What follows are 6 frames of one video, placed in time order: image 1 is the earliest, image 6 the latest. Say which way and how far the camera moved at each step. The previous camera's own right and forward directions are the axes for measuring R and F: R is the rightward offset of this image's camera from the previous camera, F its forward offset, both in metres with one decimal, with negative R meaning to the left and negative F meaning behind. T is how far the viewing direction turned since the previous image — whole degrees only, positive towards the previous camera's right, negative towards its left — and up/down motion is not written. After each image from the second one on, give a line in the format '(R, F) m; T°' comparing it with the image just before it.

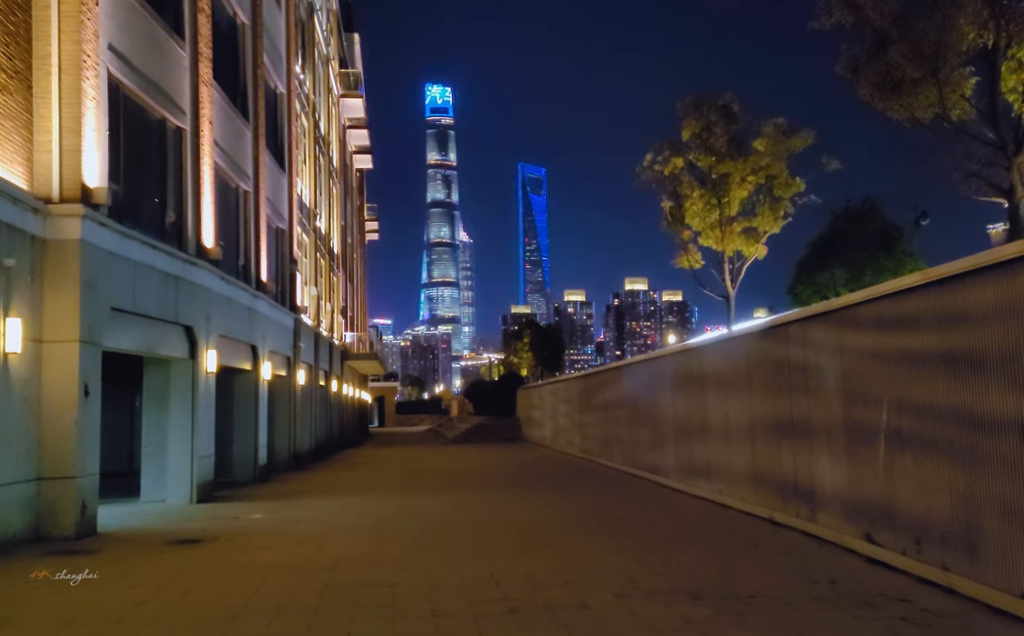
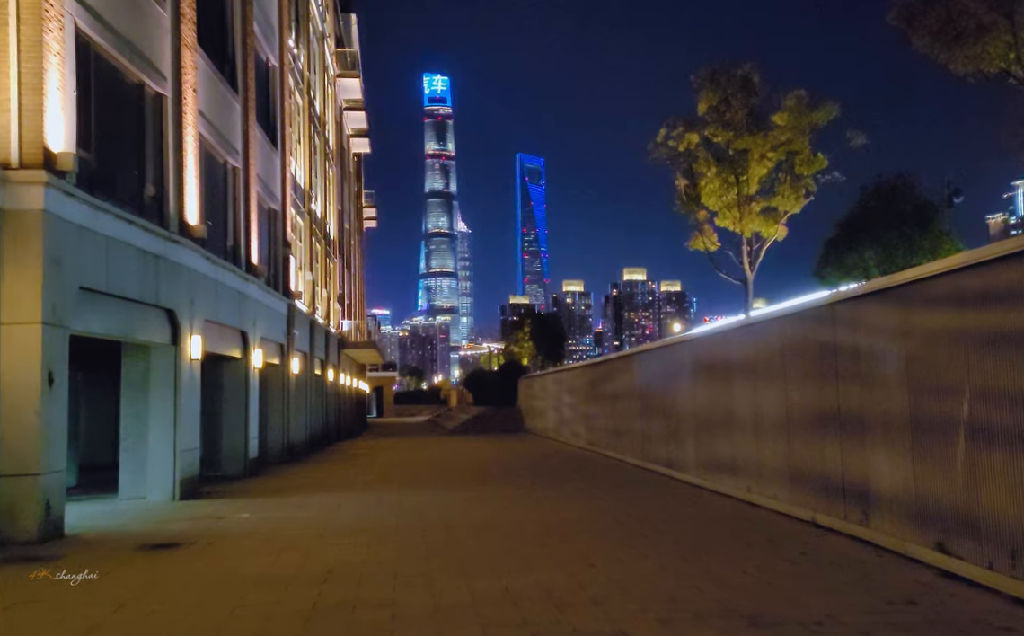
(-0.2, +1.1) m; 0°
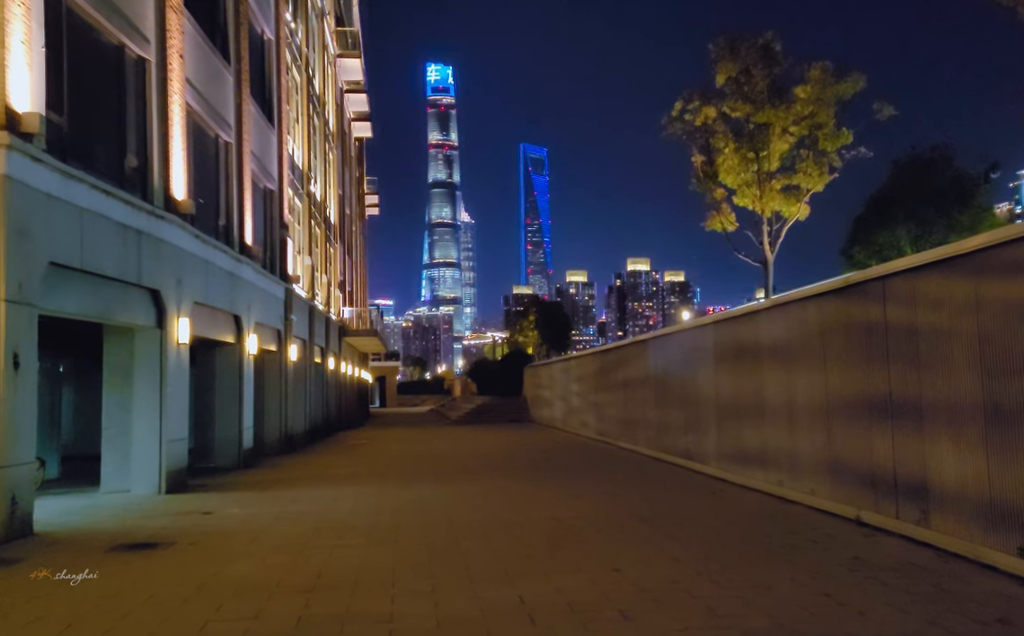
(-0.1, +0.9) m; 0°
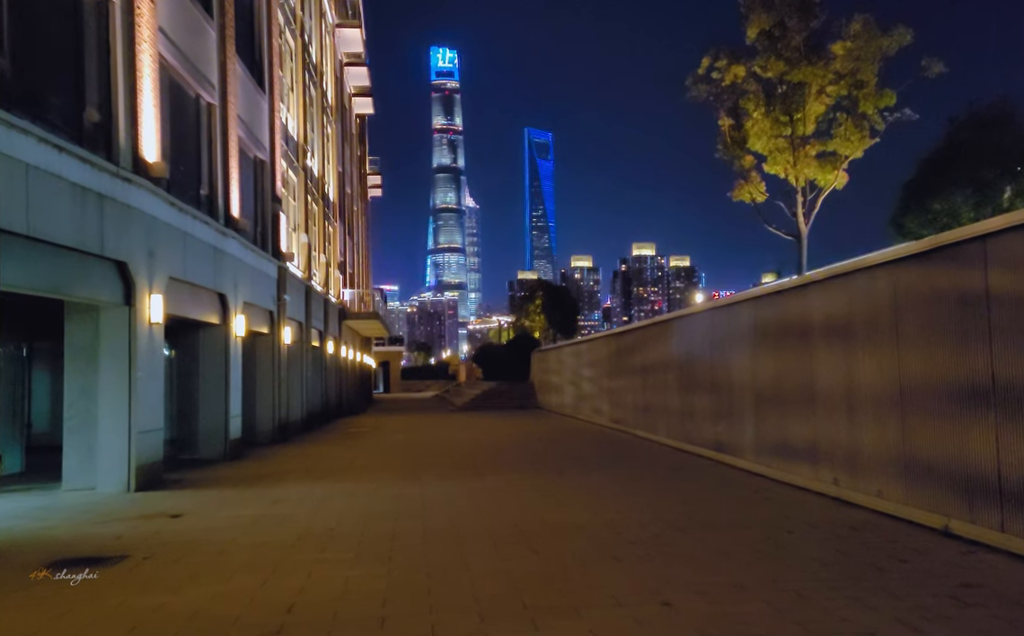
(-0.1, +1.5) m; 0°
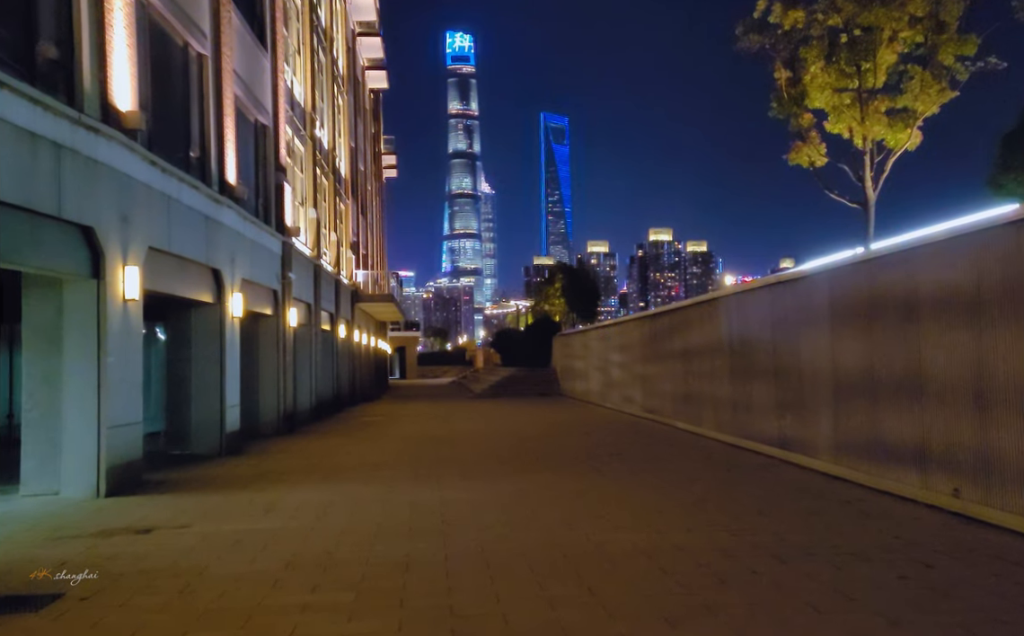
(-0.2, +1.8) m; -1°
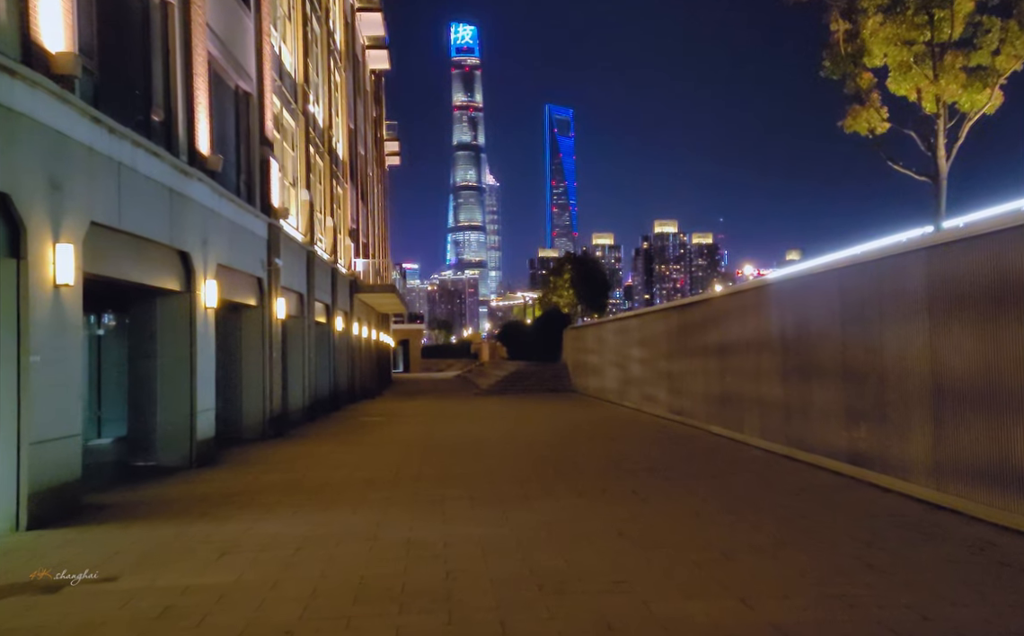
(-0.2, +1.9) m; 0°
